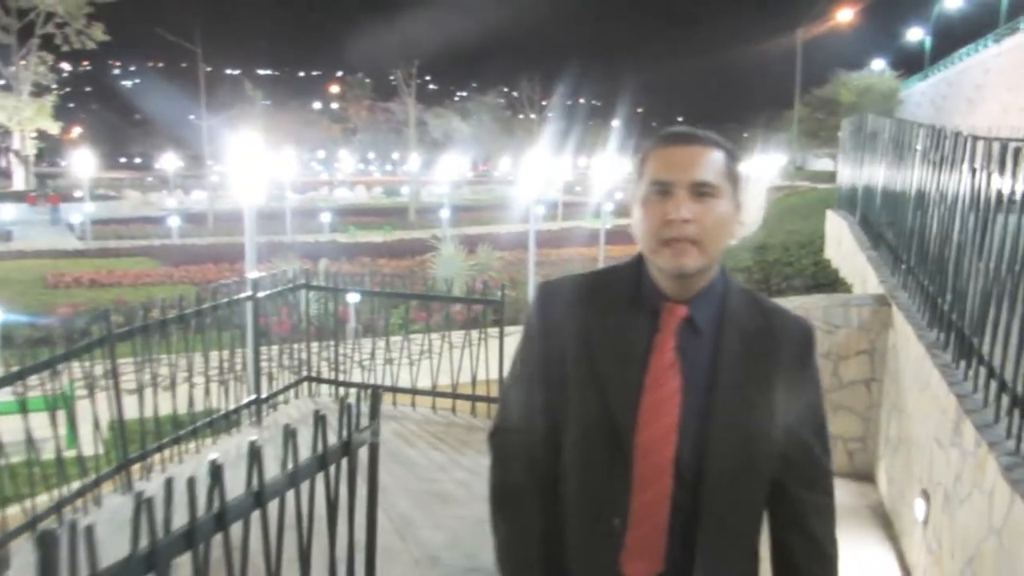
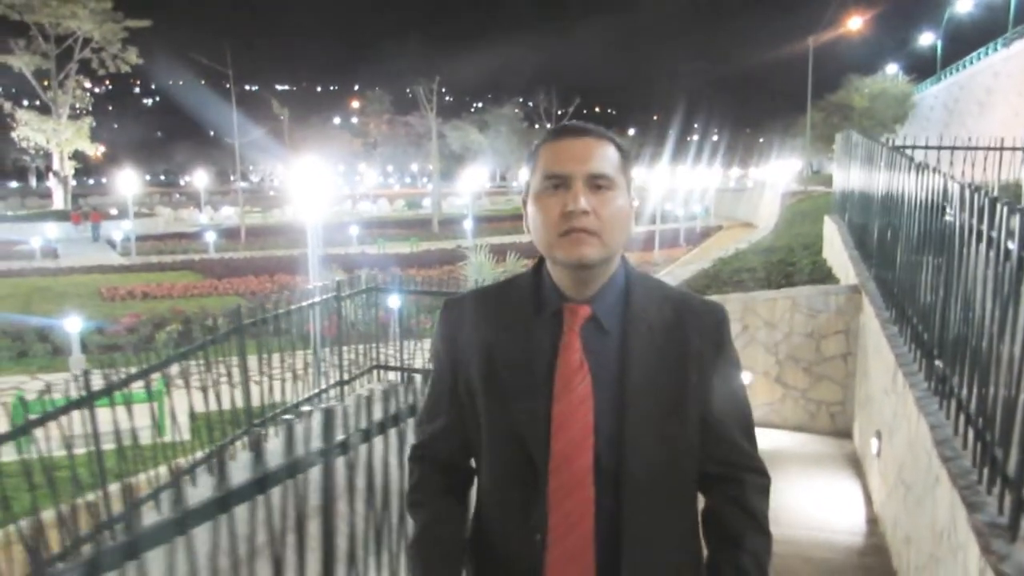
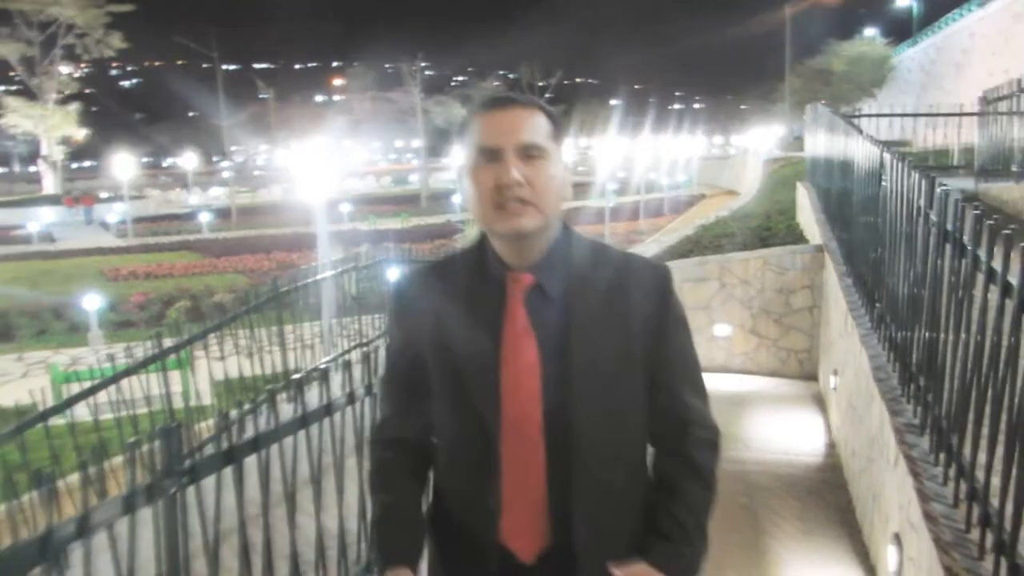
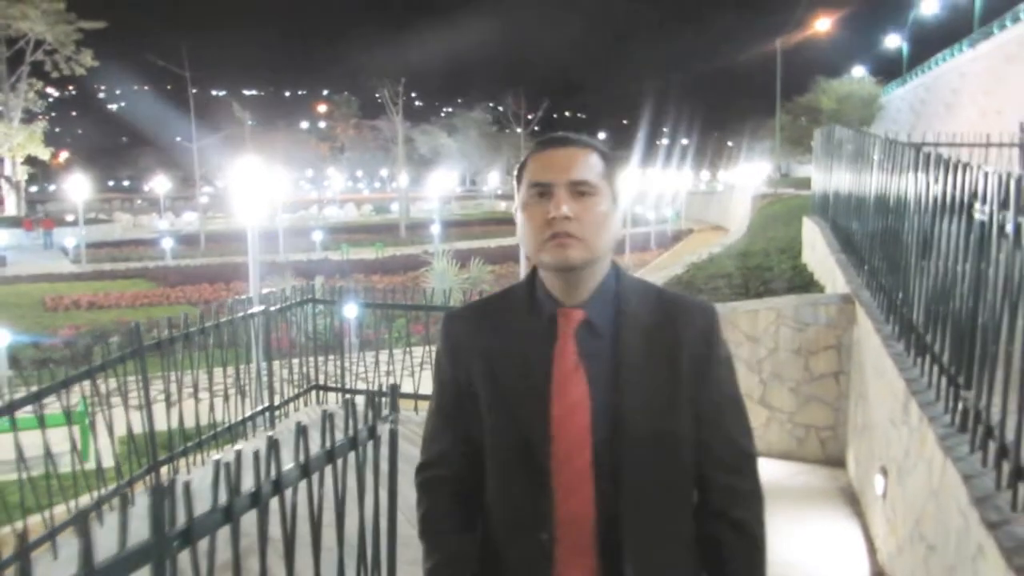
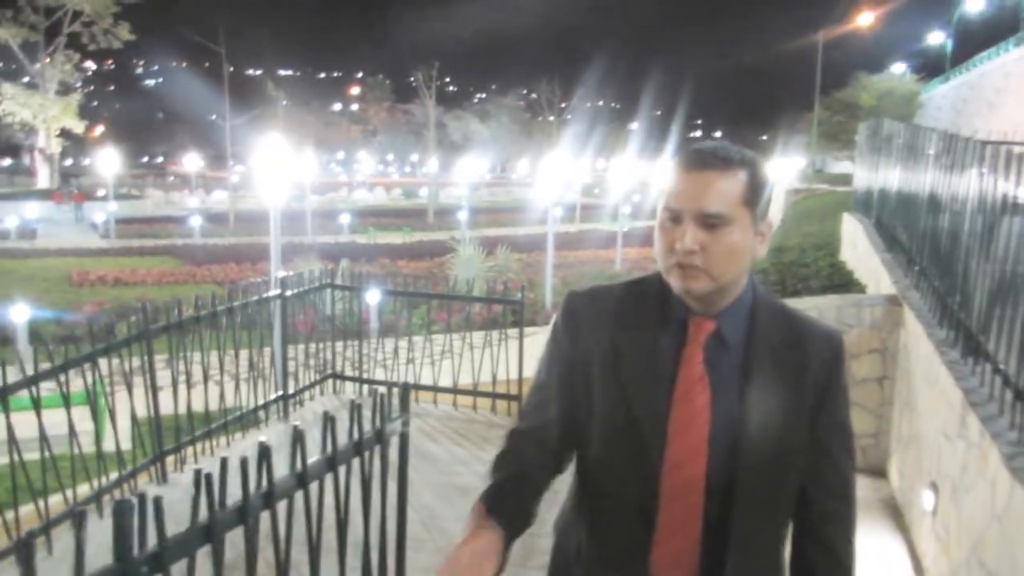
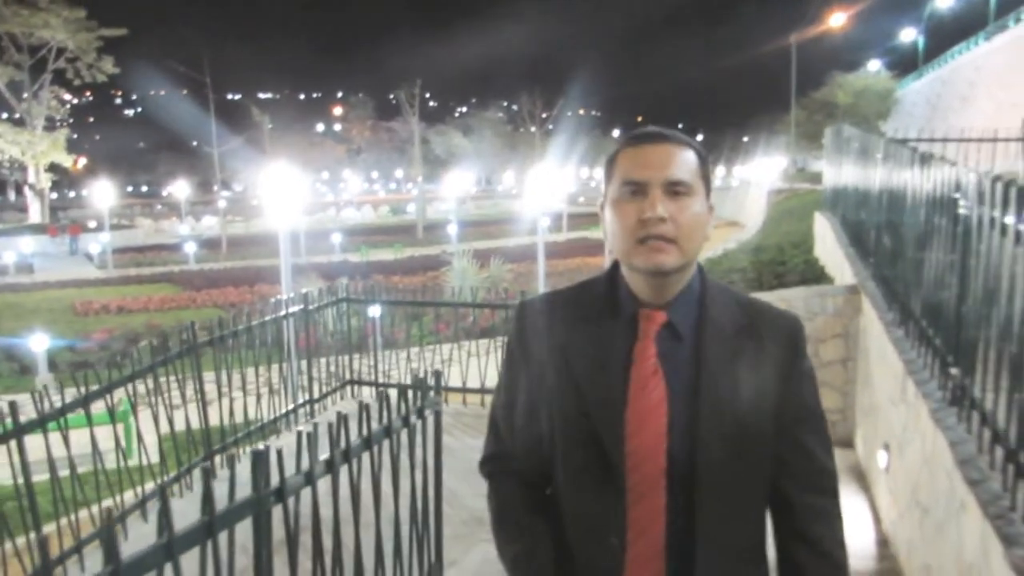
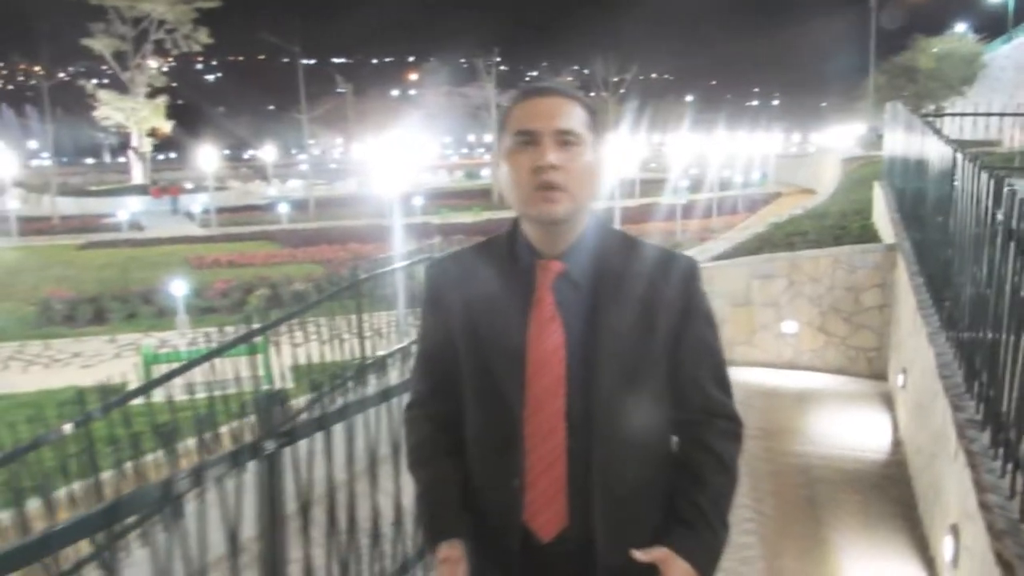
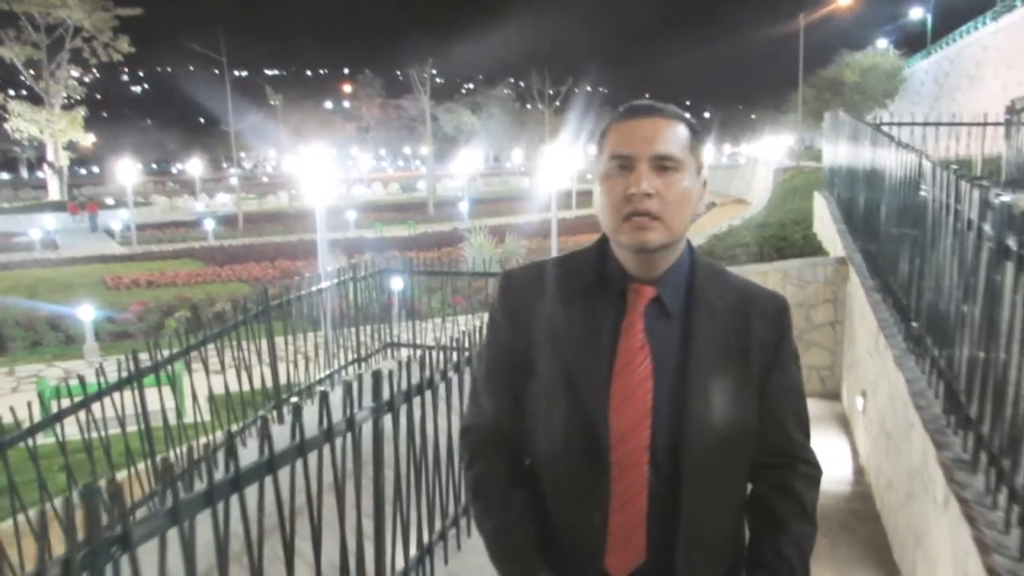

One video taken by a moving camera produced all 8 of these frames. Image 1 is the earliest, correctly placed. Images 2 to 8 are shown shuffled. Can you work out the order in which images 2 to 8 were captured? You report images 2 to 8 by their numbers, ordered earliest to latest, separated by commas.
5, 4, 6, 2, 8, 3, 7
